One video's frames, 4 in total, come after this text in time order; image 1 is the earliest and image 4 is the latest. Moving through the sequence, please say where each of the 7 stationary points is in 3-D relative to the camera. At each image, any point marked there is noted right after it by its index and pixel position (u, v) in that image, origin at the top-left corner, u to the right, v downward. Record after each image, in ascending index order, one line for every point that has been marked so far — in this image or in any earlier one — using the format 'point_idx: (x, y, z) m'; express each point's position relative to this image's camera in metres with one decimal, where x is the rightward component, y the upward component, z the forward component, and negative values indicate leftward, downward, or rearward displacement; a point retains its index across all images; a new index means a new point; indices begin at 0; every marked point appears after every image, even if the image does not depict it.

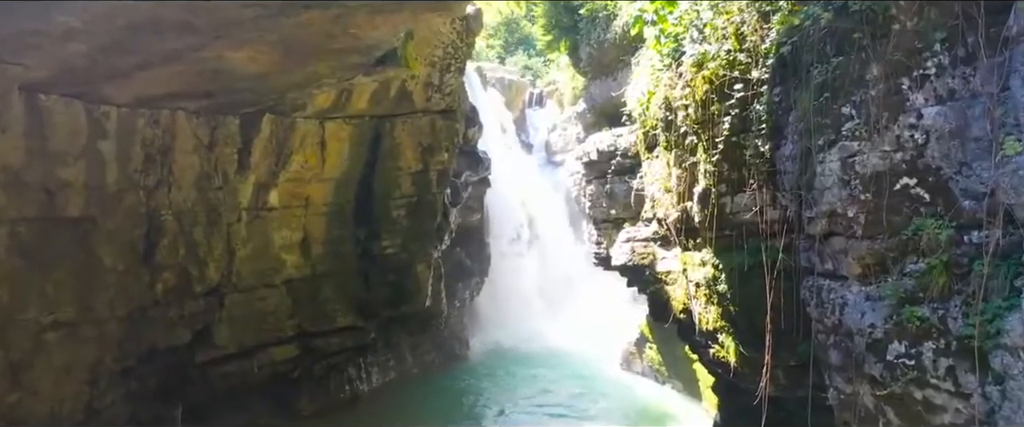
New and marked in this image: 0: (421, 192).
0: (-1.1, +0.3, +8.9) m
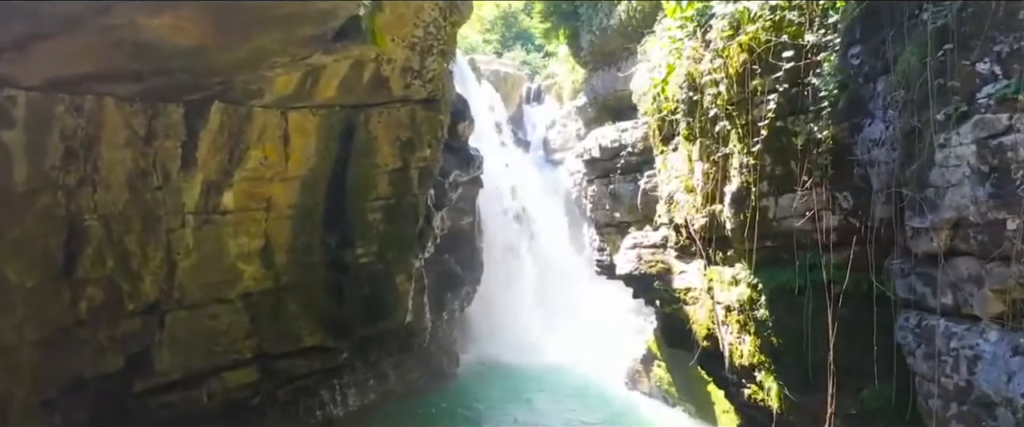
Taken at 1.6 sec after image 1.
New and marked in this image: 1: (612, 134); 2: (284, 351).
0: (-1.2, +0.2, +7.9) m
1: (+1.3, +1.1, +10.1) m
2: (-2.2, -1.4, +7.5) m
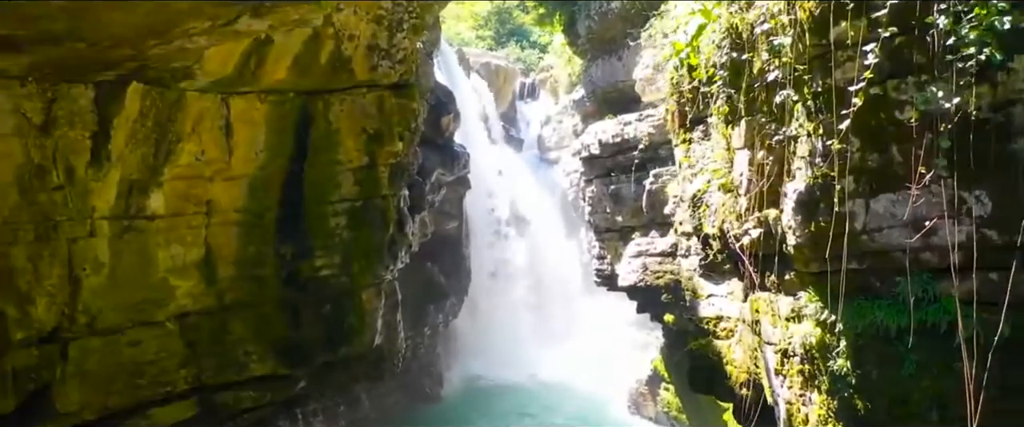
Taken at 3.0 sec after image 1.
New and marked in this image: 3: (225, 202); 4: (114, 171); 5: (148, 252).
0: (-1.3, +0.2, +6.7) m
1: (+1.2, +1.0, +9.0) m
2: (-2.4, -1.4, +6.3) m
3: (-2.3, +0.1, +6.1) m
4: (-2.8, +0.3, +5.4) m
5: (-2.7, -0.3, +5.7) m
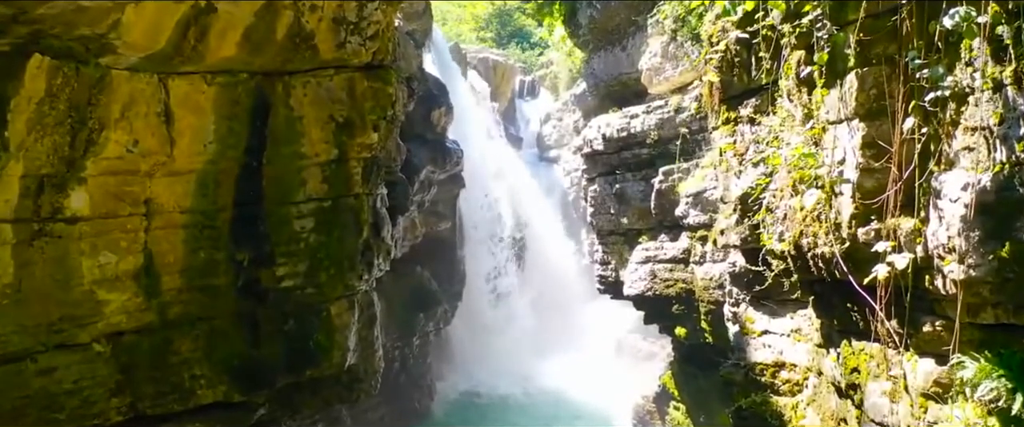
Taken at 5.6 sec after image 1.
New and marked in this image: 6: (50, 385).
0: (-1.3, +0.2, +5.8) m
1: (+1.1, +1.0, +8.1) m
2: (-2.4, -1.4, +5.4) m
3: (-2.4, +0.1, +5.2) m
4: (-2.9, +0.3, +4.4) m
5: (-2.8, -0.3, +4.8) m
6: (-2.9, -1.1, +4.8) m
